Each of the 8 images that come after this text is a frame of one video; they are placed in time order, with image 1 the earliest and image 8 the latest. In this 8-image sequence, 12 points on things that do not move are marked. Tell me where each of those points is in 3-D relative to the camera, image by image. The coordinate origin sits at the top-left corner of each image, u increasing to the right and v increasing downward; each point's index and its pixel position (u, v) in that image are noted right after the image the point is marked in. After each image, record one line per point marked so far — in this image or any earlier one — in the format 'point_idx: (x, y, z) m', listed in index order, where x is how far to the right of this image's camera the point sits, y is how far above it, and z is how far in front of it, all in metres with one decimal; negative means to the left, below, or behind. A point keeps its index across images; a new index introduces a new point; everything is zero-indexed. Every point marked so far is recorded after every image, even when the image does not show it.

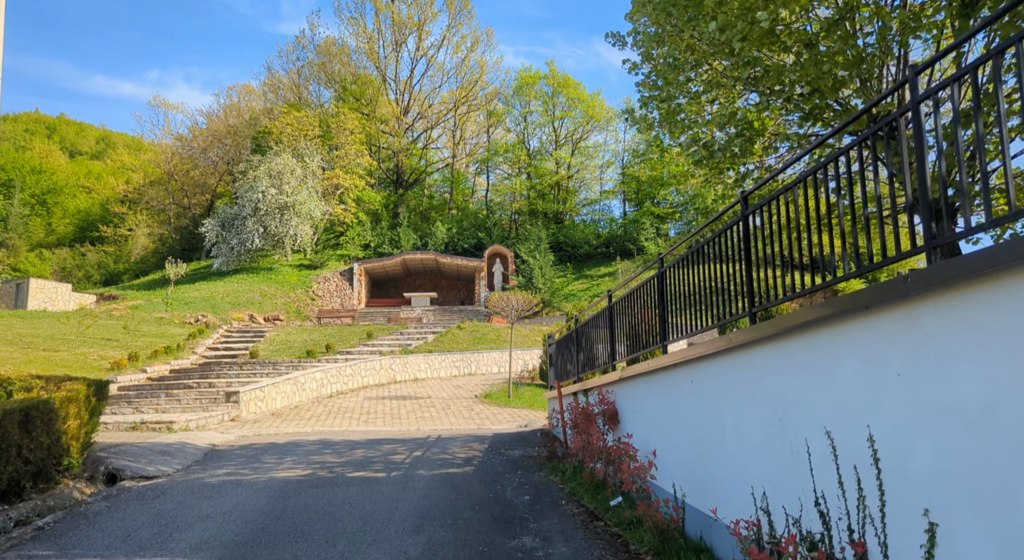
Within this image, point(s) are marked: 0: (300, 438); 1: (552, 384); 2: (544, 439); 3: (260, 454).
0: (-3.5, -2.6, +10.8) m
1: (+0.8, -1.8, +11.1) m
2: (+0.4, -2.2, +8.9) m
3: (-3.5, -2.4, +9.1) m
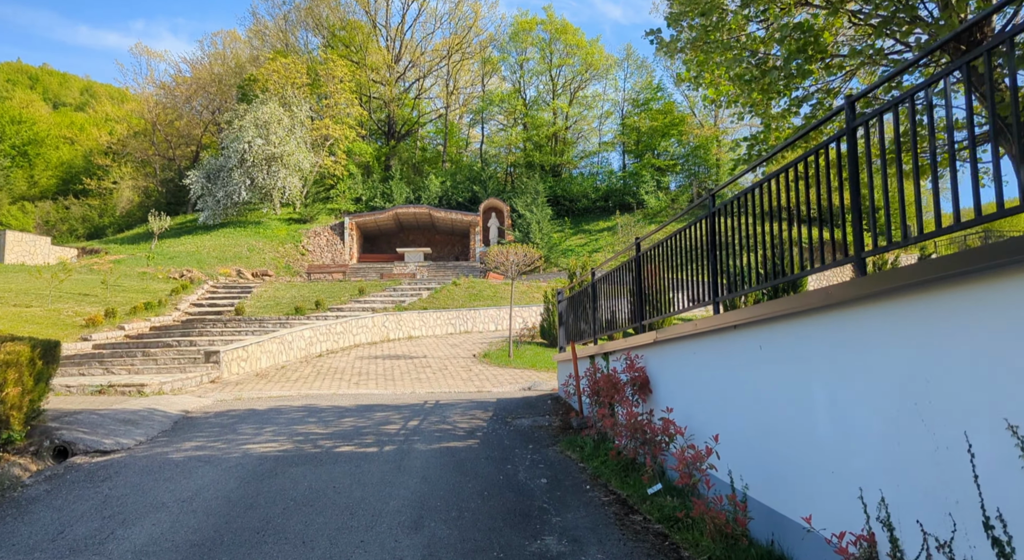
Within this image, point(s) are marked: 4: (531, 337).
0: (-3.4, -1.9, +9.8) m
1: (+0.9, -1.1, +10.1) m
2: (+0.5, -1.6, +7.9) m
3: (-3.4, -1.8, +8.1) m
4: (+0.6, -1.7, +19.1) m
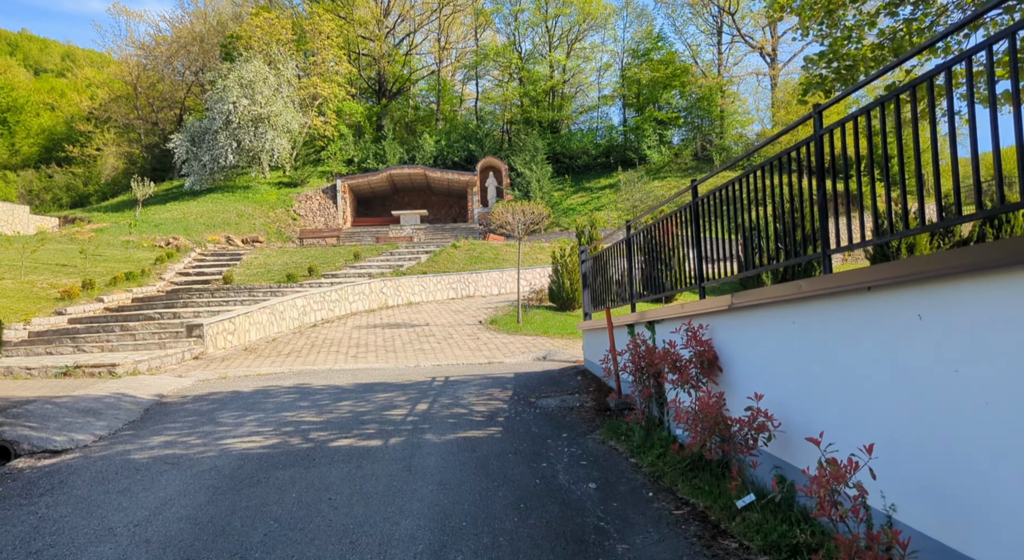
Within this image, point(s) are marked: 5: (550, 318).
0: (-3.2, -1.4, +8.7) m
1: (+1.1, -0.5, +9.0) m
2: (+0.8, -1.1, +6.9) m
3: (-3.2, -1.4, +7.0) m
4: (+0.7, -0.6, +18.0) m
5: (+0.9, -0.9, +15.2) m
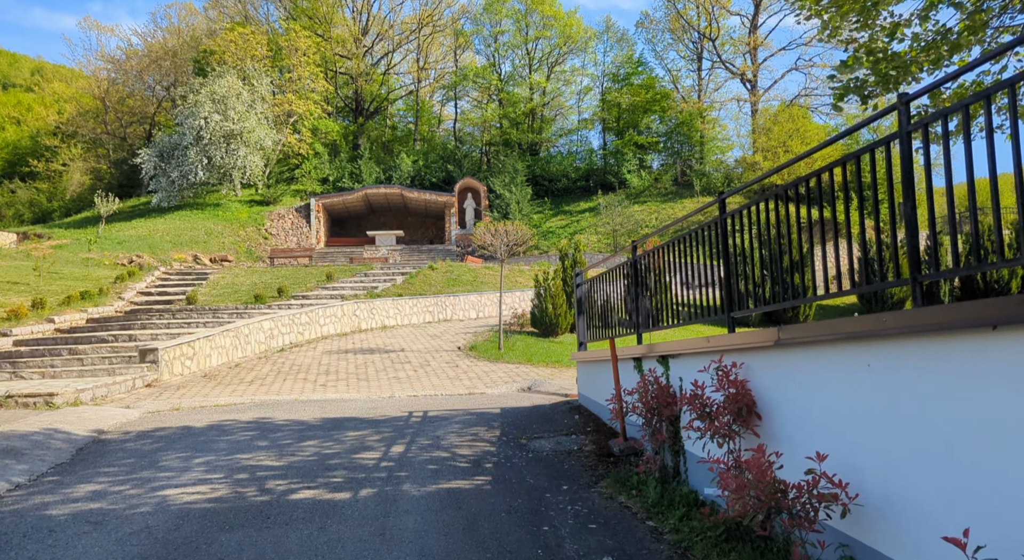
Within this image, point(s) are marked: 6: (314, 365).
0: (-3.4, -1.7, +7.8) m
1: (+0.9, -0.8, +8.3) m
2: (+0.7, -1.3, +6.1) m
3: (-3.3, -1.6, +6.1) m
4: (+0.2, -1.2, +17.3) m
5: (+0.5, -1.4, +14.4) m
6: (-4.0, -1.7, +13.1) m
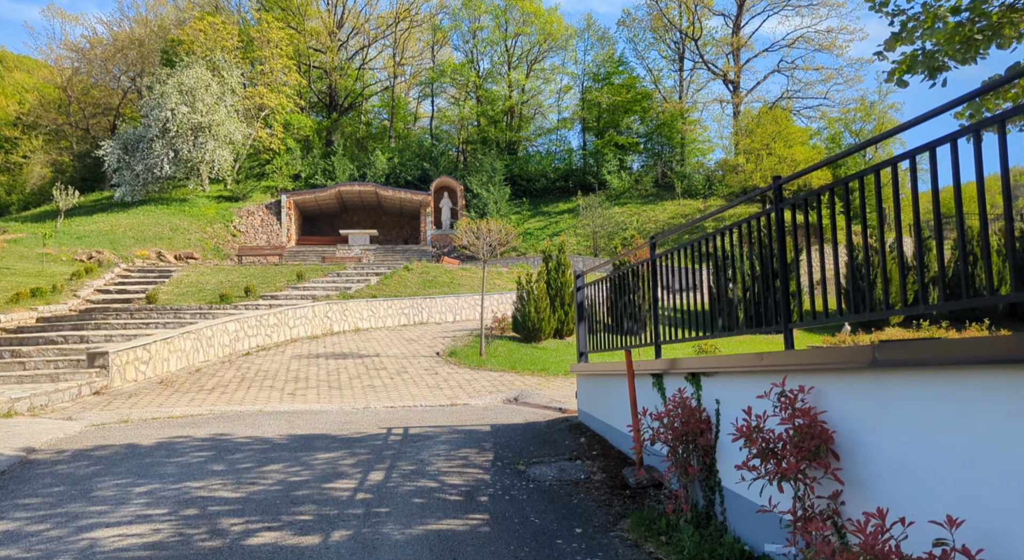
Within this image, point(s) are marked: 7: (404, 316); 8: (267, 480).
0: (-3.5, -1.6, +6.9) m
1: (+0.8, -0.8, +7.6) m
2: (+0.6, -1.4, +5.4) m
3: (-3.3, -1.6, +5.3) m
4: (-0.3, -1.2, +16.5) m
5: (+0.1, -1.5, +13.7) m
6: (-4.3, -1.7, +12.2) m
7: (-3.2, -1.1, +19.5) m
8: (-1.9, -1.5, +5.0) m
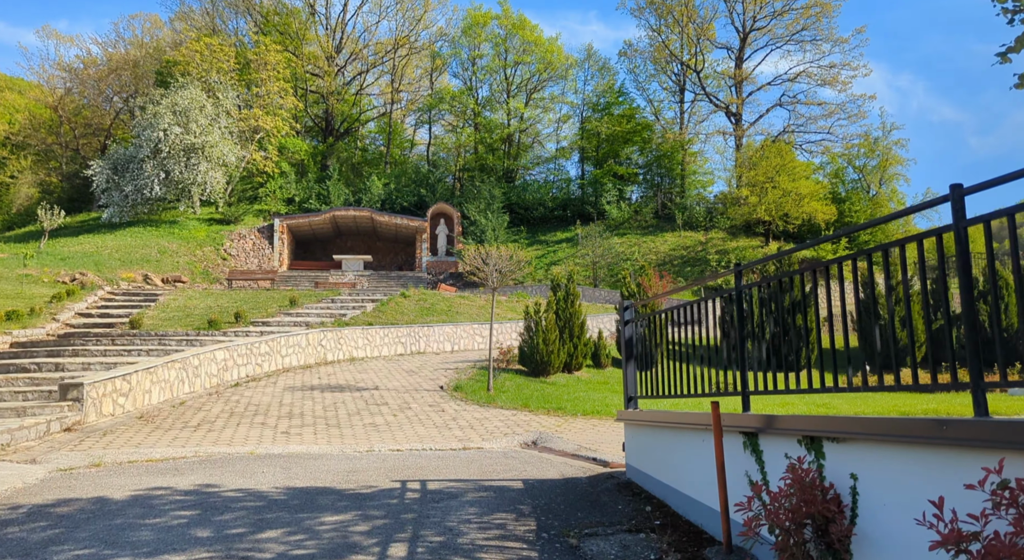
0: (-3.2, -1.9, +6.0) m
1: (+1.1, -1.2, +6.8) m
2: (+0.9, -1.6, +4.6) m
3: (-3.0, -1.8, +4.3) m
4: (-0.2, -2.0, +15.7) m
5: (+0.3, -2.1, +12.8) m
6: (-4.1, -2.2, +11.2) m
7: (-3.1, -1.9, +18.6) m
8: (-1.6, -1.7, +4.1) m
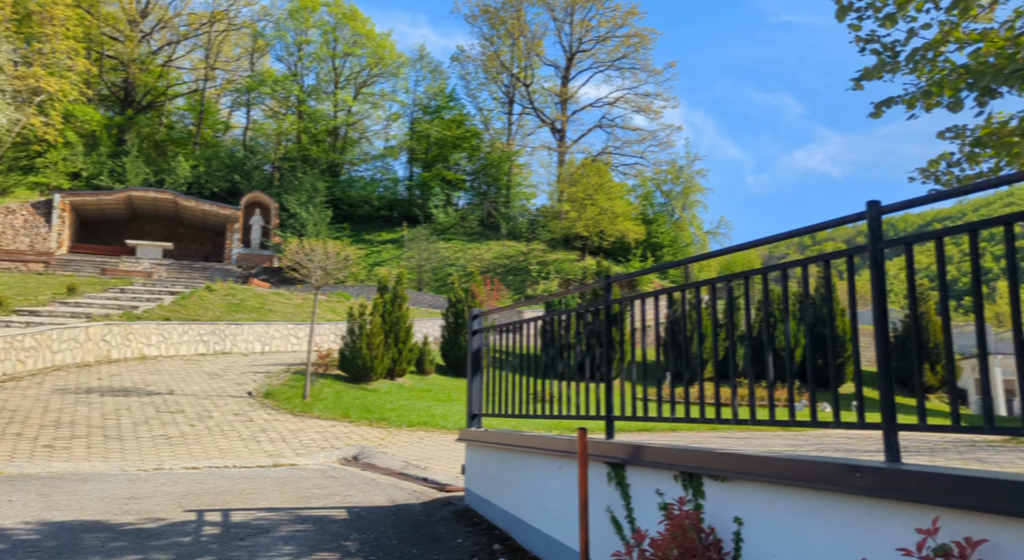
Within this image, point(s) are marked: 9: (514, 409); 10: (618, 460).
0: (-4.5, -1.7, +4.4) m
1: (-0.6, -1.2, +6.3) m
2: (-0.2, -1.7, +4.1) m
3: (-3.9, -1.6, +2.8) m
4: (-4.2, -1.9, +14.5) m
5: (-3.0, -2.1, +11.9) m
6: (-6.8, -1.9, +9.2) m
7: (-7.8, -1.7, +16.5) m
8: (-2.4, -1.6, +3.0) m
9: (0.0, -1.0, +5.0) m
10: (+0.5, -0.9, +3.3) m
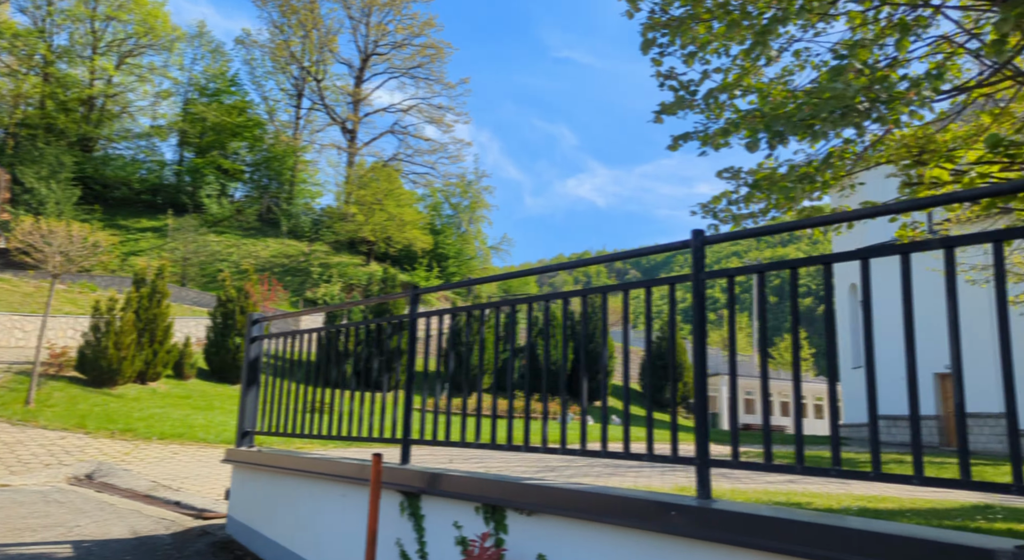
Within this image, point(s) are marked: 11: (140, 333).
0: (-5.6, -1.4, +2.4) m
1: (-2.5, -1.2, +5.5) m
2: (-1.4, -1.7, +3.6) m
3: (-4.5, -1.4, +1.1) m
4: (-8.6, -1.7, +12.1) m
5: (-6.7, -1.9, +10.0) m
6: (-9.3, -1.5, +6.2) m
7: (-12.7, -1.2, +12.8) m
8: (-3.2, -1.5, +1.8) m
9: (-1.5, -1.0, +4.5) m
10: (-0.5, -0.9, +3.0) m
11: (-7.1, -1.1, +12.4) m
